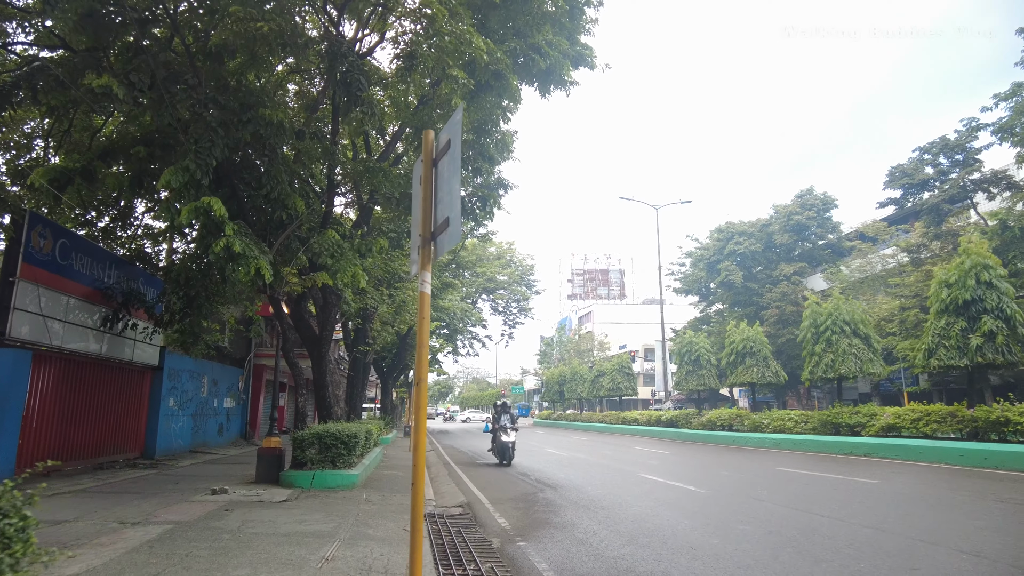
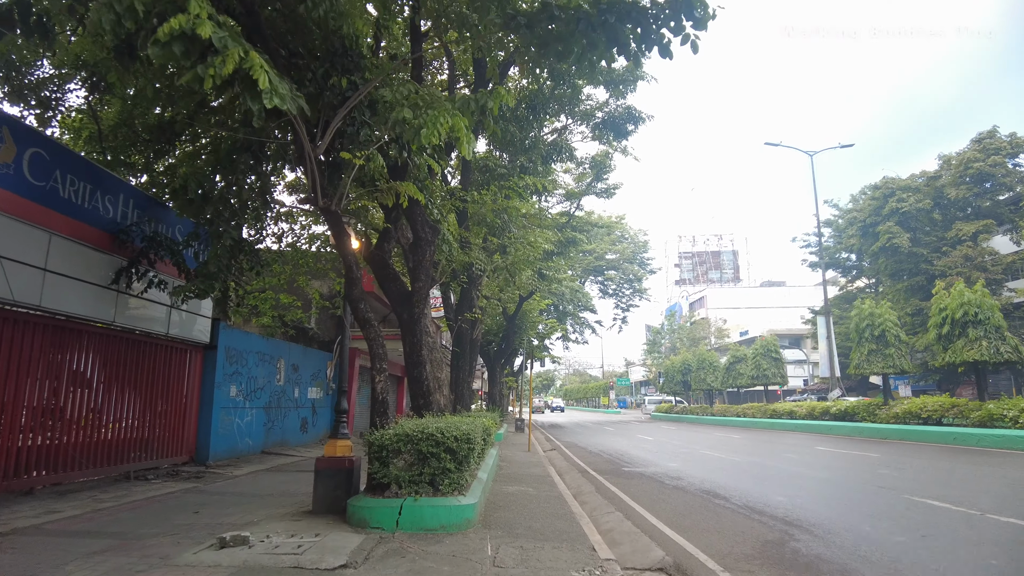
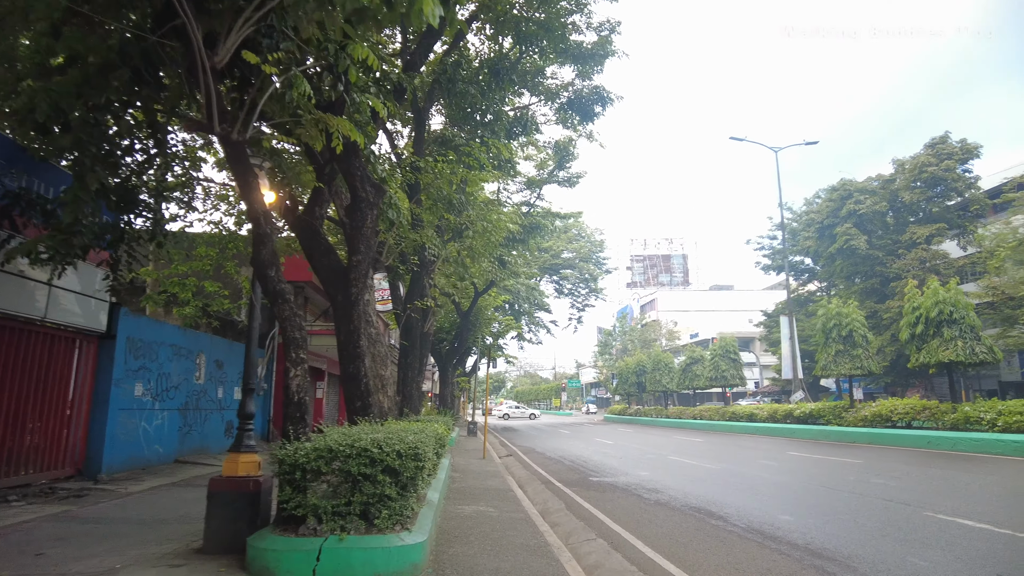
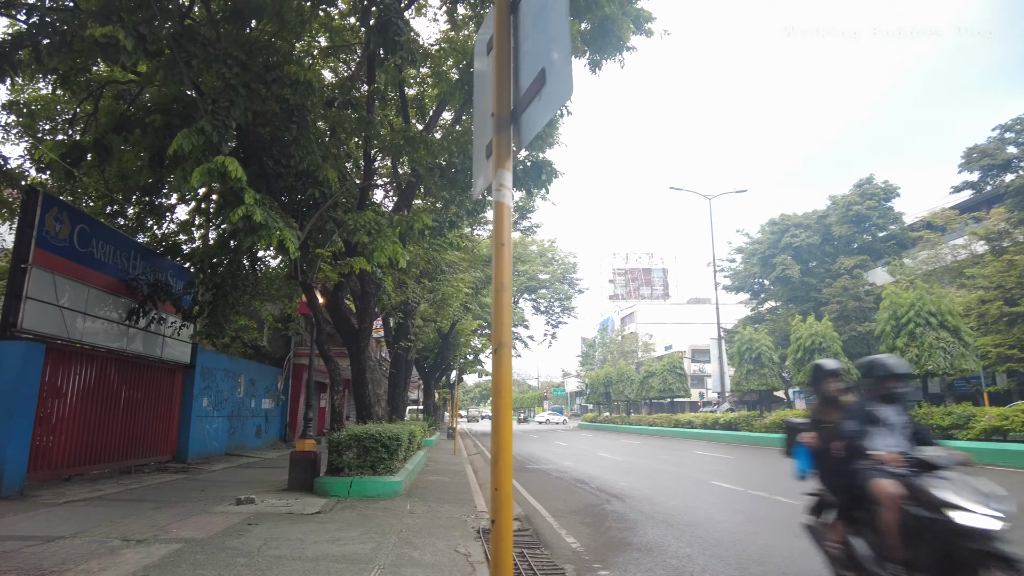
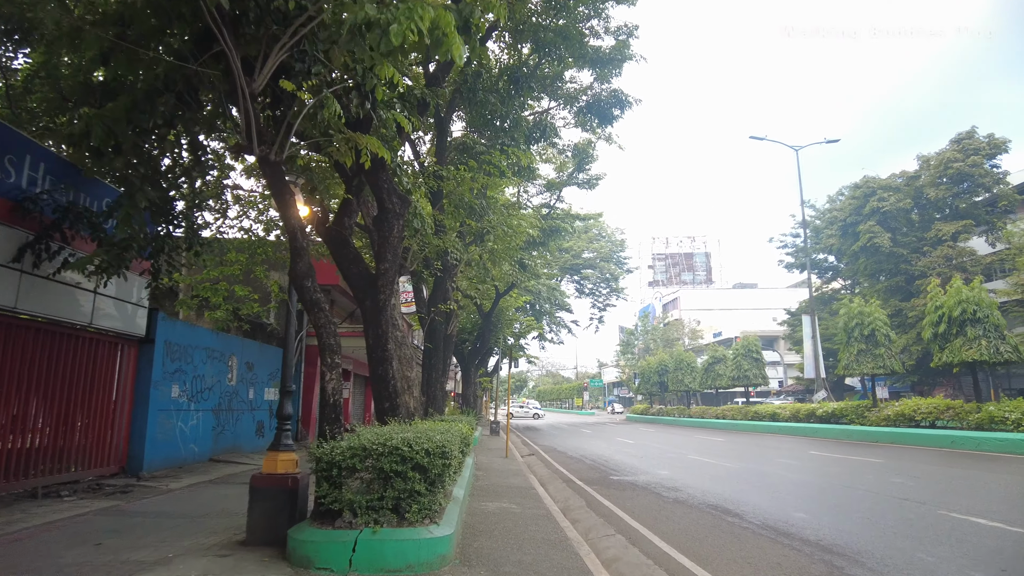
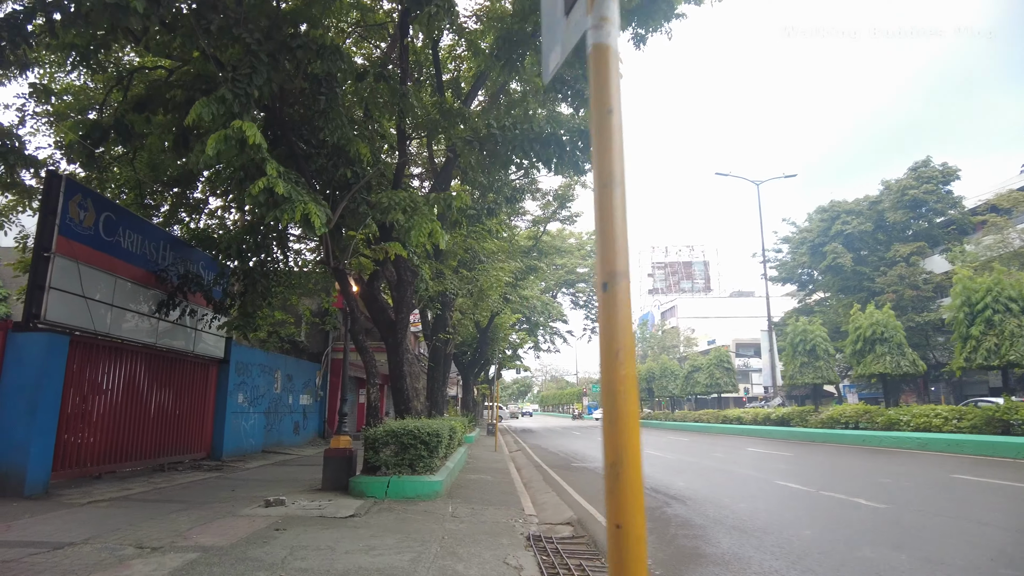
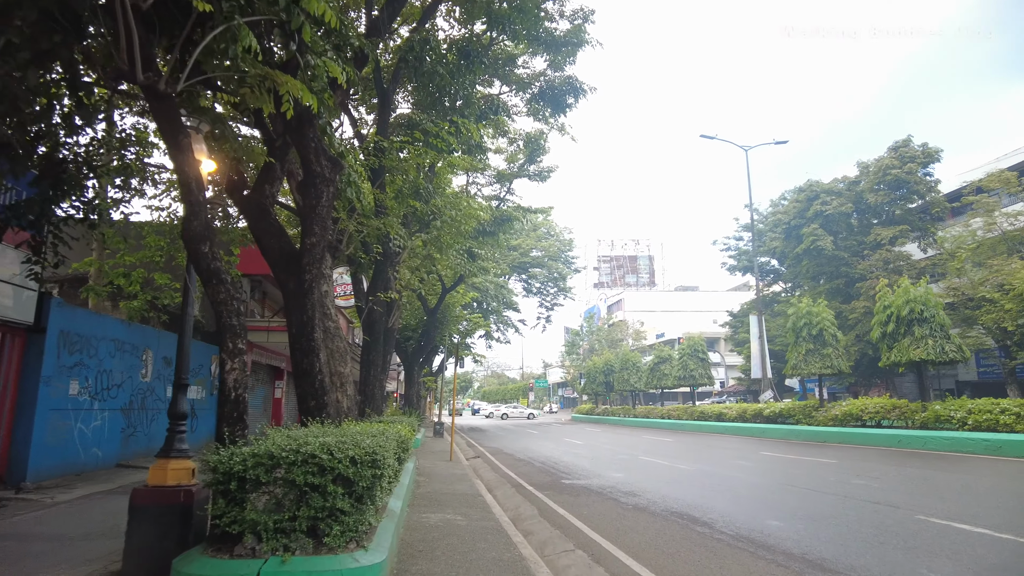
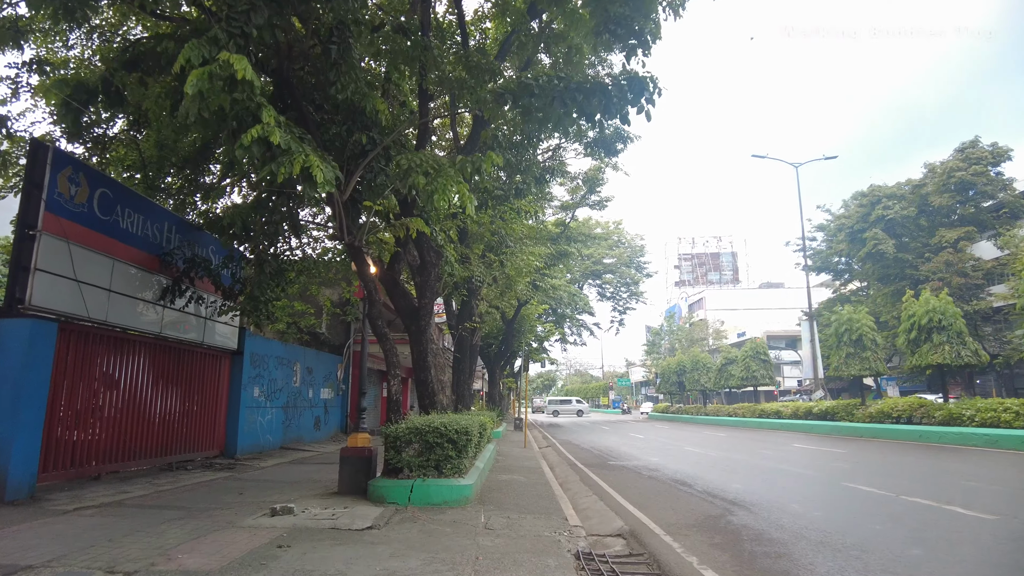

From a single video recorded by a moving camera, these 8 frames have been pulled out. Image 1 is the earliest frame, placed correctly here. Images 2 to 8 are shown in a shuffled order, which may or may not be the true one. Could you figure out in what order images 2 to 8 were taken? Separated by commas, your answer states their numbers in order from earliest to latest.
4, 6, 8, 2, 5, 3, 7
